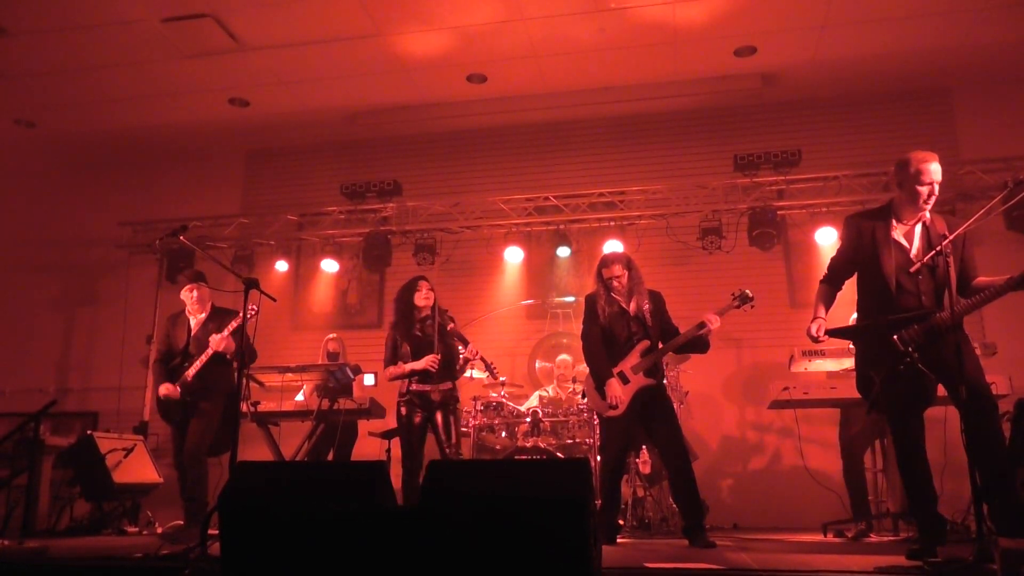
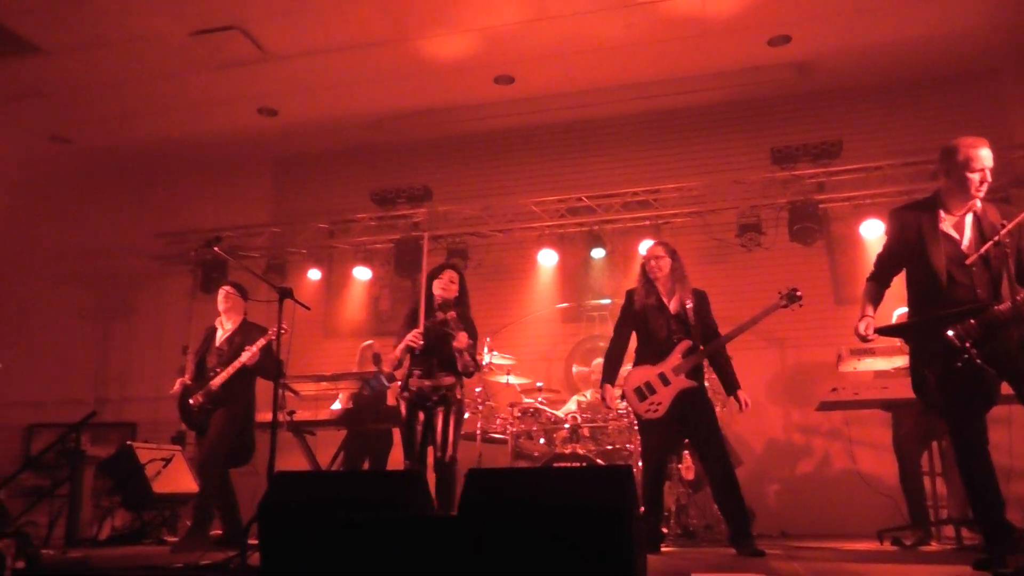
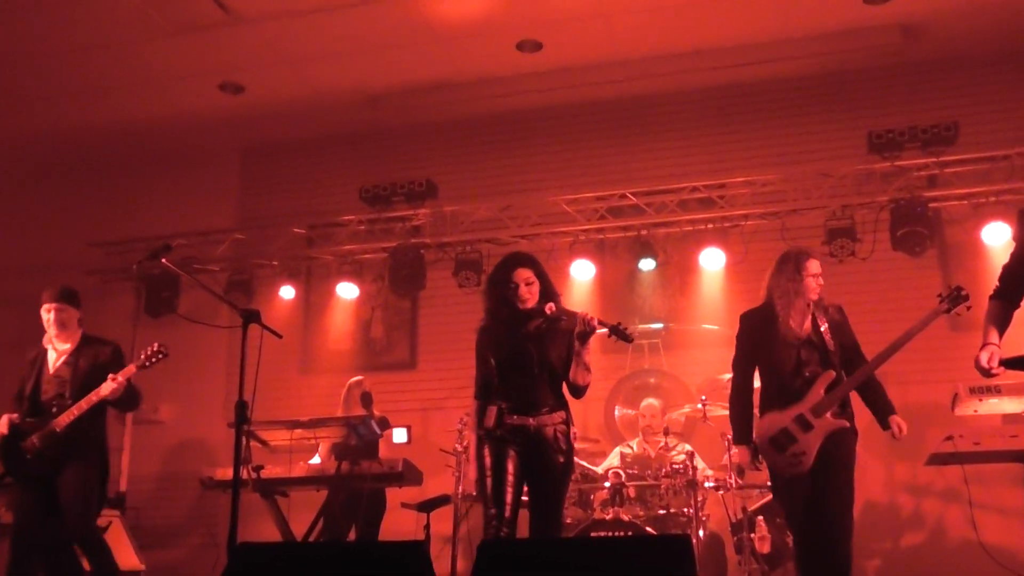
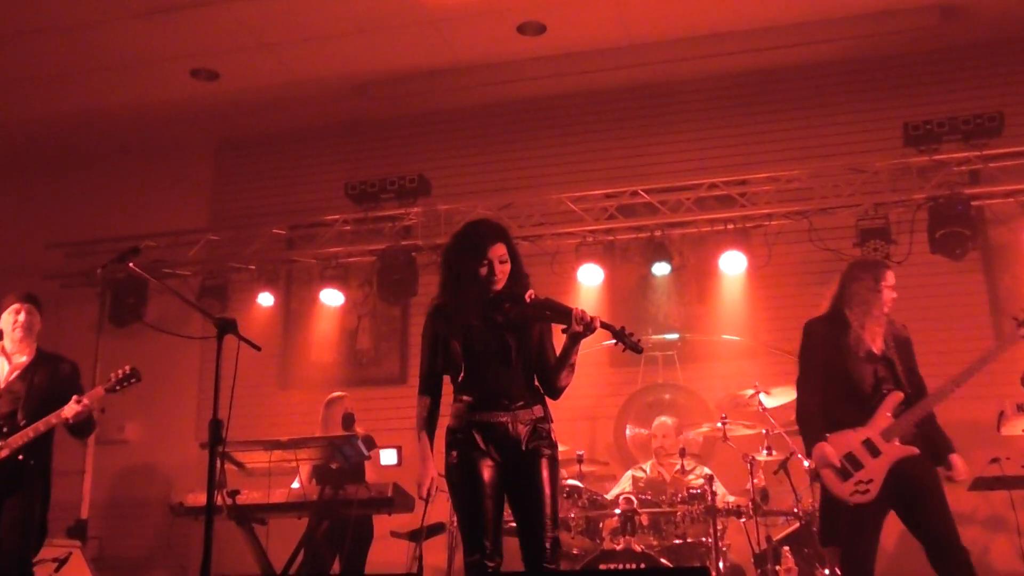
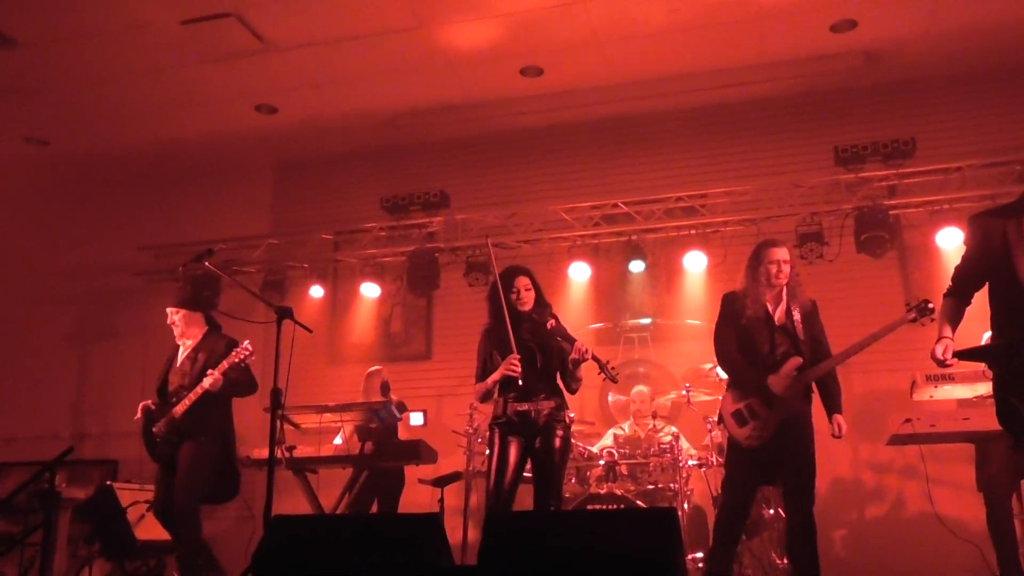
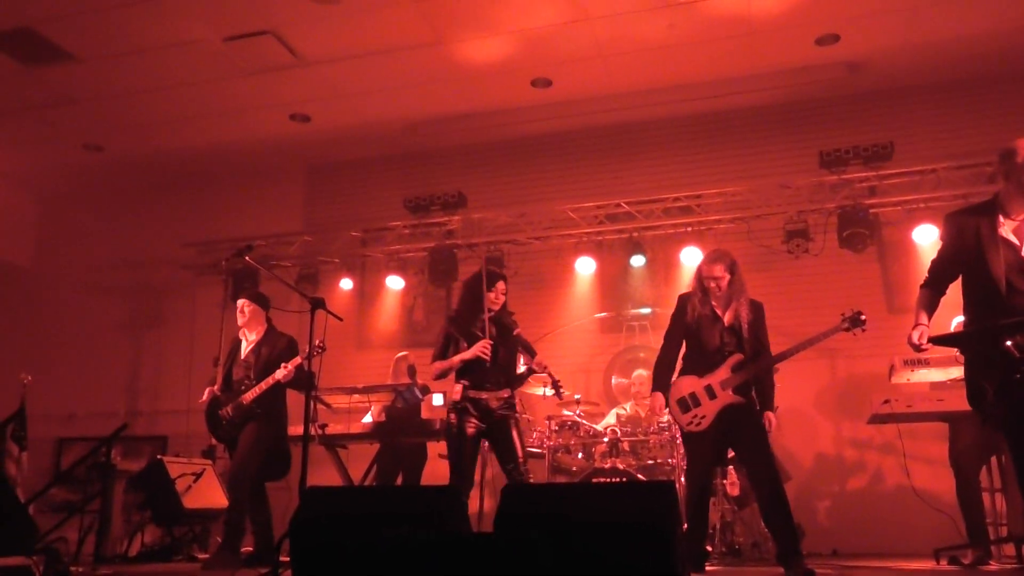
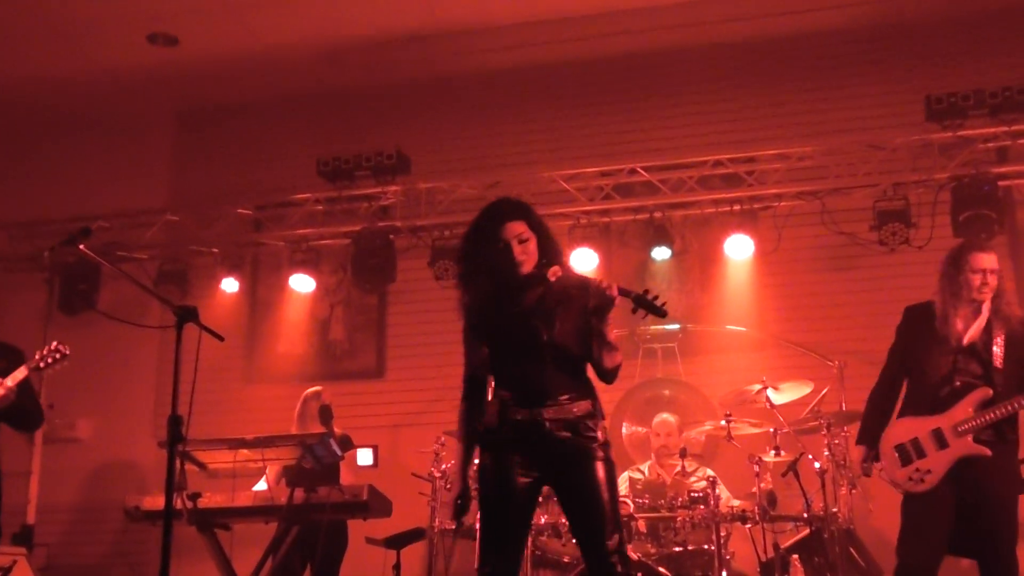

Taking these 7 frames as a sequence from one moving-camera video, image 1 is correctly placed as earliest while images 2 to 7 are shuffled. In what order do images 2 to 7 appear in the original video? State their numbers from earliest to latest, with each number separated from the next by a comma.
2, 6, 5, 3, 4, 7
